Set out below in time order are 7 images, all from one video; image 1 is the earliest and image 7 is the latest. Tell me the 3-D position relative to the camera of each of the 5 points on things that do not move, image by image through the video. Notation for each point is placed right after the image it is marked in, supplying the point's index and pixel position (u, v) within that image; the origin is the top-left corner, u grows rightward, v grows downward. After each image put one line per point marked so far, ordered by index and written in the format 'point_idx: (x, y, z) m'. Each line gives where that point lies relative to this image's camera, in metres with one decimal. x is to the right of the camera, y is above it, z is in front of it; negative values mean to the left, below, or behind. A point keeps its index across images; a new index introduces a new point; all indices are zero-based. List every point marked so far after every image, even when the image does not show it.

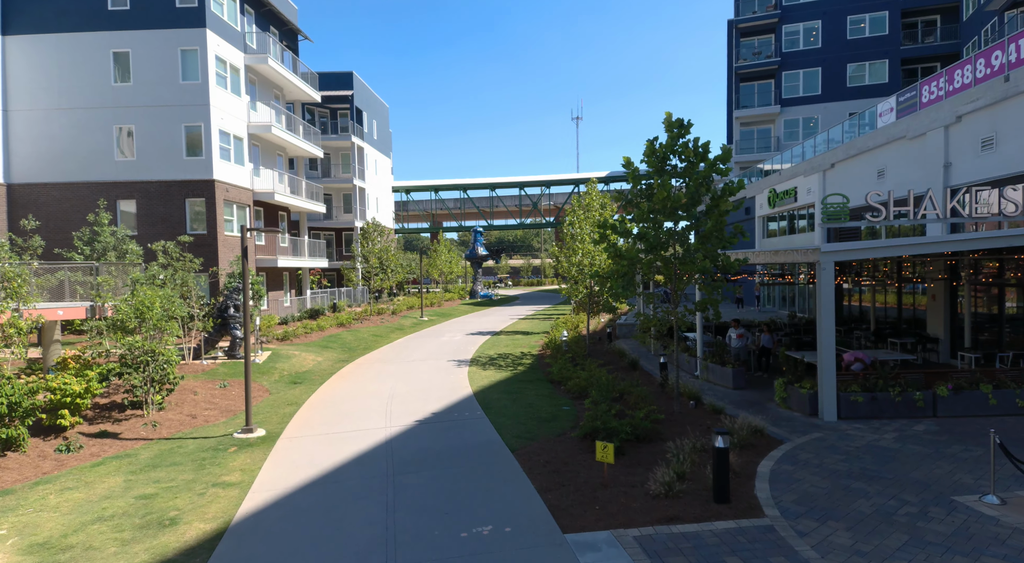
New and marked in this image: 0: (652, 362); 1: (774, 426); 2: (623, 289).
0: (+3.8, -2.2, +15.9) m
1: (+4.5, -2.5, +10.2) m
2: (+2.1, -0.1, +10.9) m
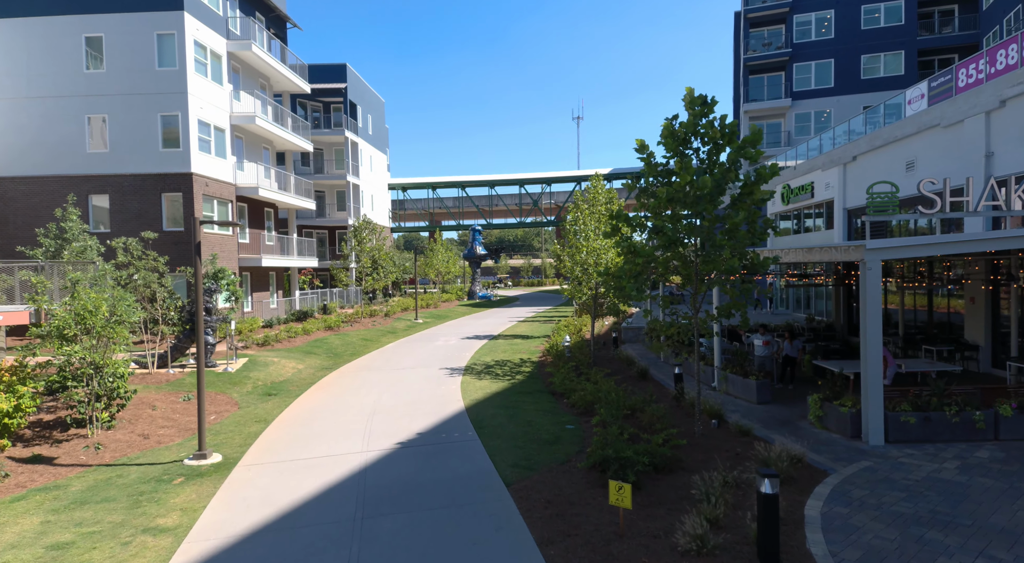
0: (+3.7, -2.2, +14.4) m
1: (+4.5, -2.5, +8.7) m
2: (+2.0, -0.1, +9.5) m
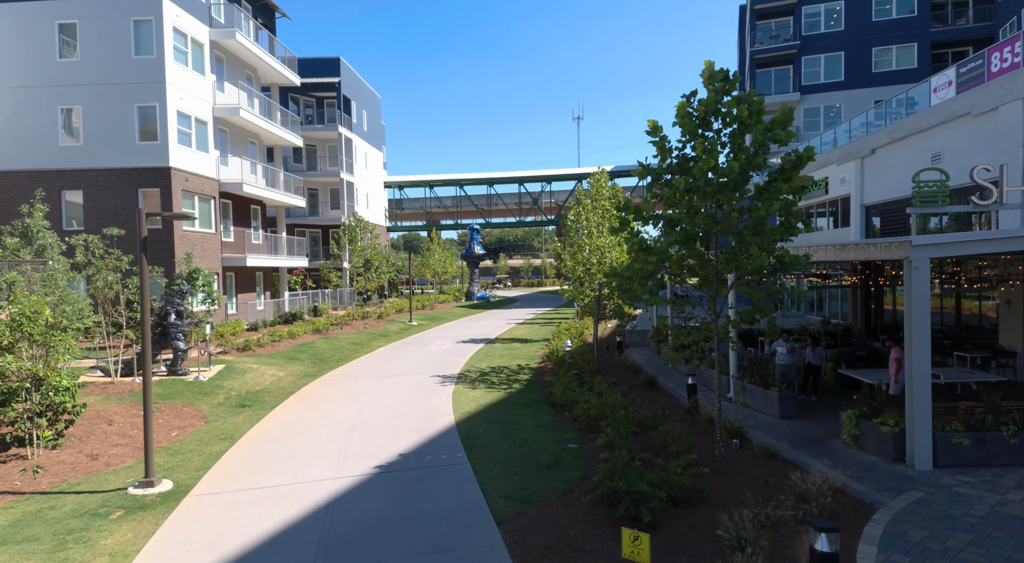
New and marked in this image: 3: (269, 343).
0: (+3.7, -2.3, +13.2) m
1: (+4.4, -2.6, +7.5) m
2: (+1.9, -0.2, +8.3) m
3: (-7.6, -1.9, +18.3) m
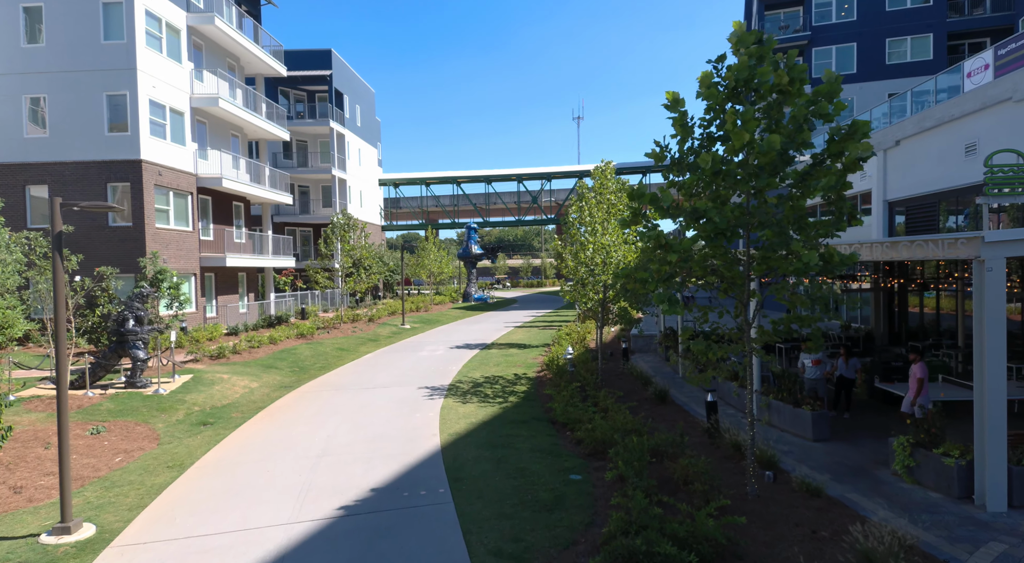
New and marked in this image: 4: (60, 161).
0: (+3.6, -2.3, +11.9) m
1: (+4.3, -2.6, +6.2) m
2: (+1.8, -0.2, +7.0) m
3: (-7.7, -2.0, +16.9) m
4: (-14.1, +3.8, +18.3) m
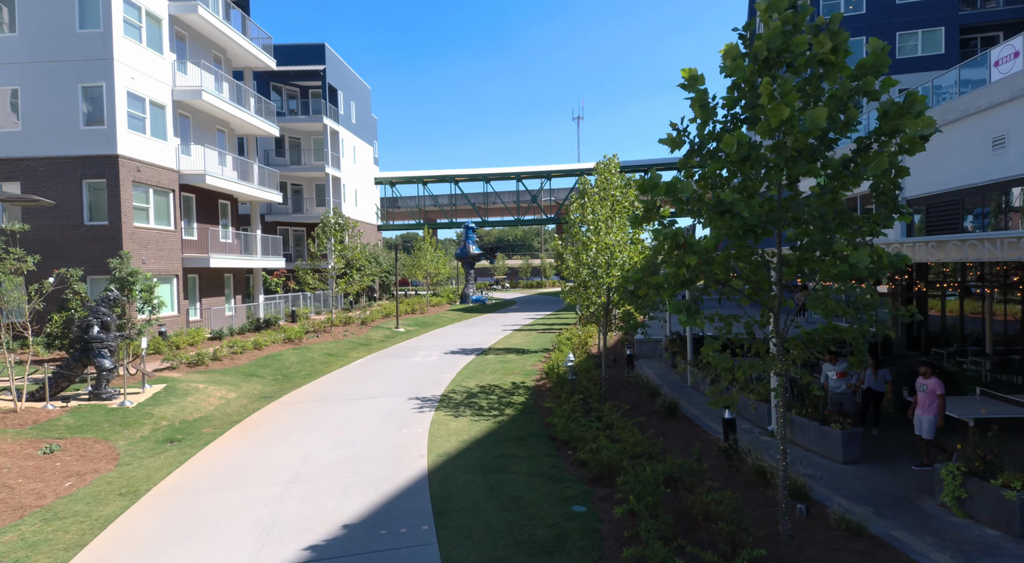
0: (+3.5, -2.4, +10.9) m
1: (+4.2, -2.7, +5.2) m
2: (+1.8, -0.3, +6.0) m
3: (-7.8, -2.0, +16.0) m
4: (-14.2, +3.7, +17.3) m
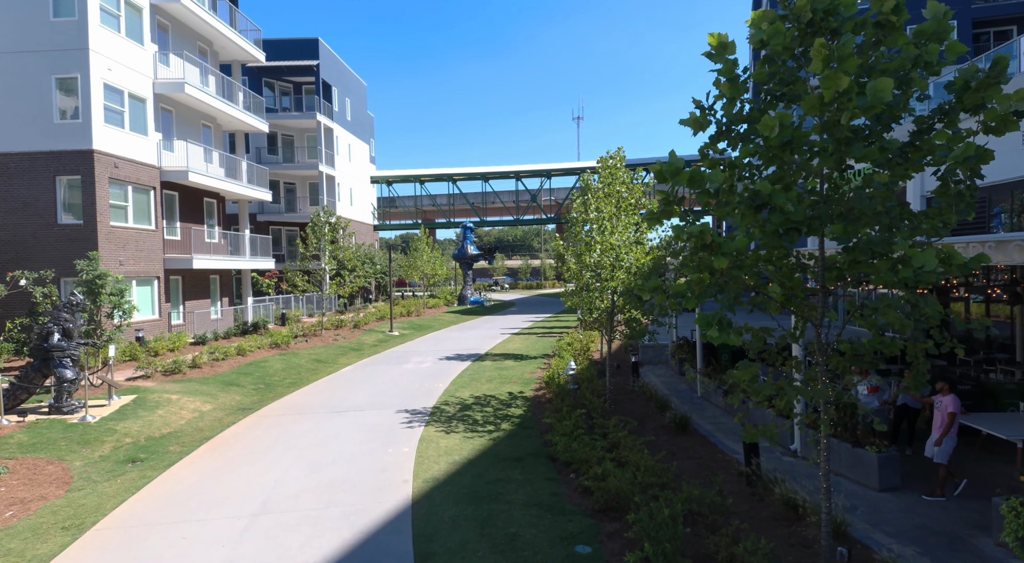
0: (+3.4, -2.4, +10.0) m
1: (+4.2, -2.7, +4.3) m
2: (+1.7, -0.3, +5.1) m
3: (-7.8, -2.1, +15.1) m
4: (-14.2, +3.6, +16.4) m
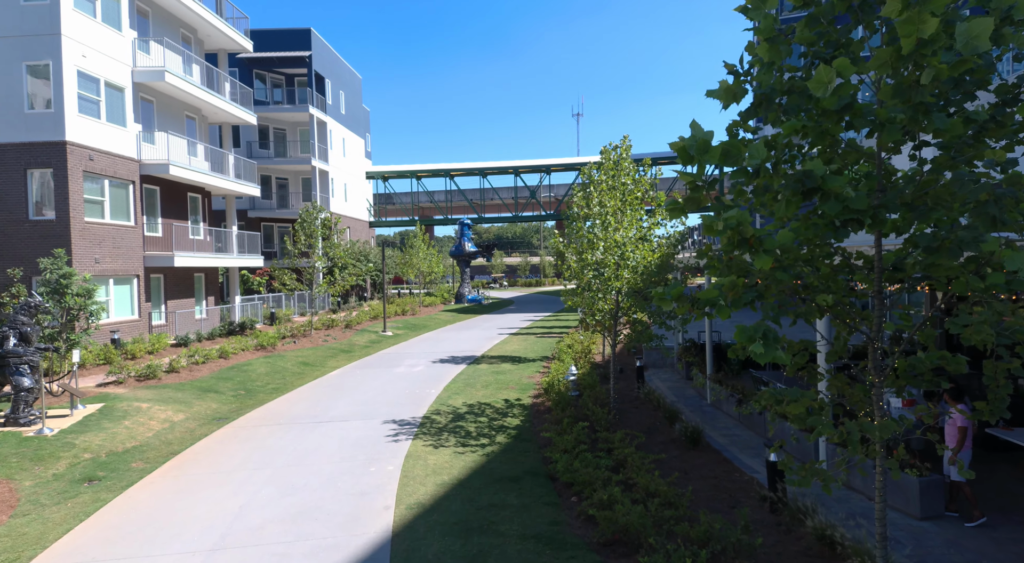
0: (+3.4, -2.4, +9.2) m
1: (+4.1, -2.8, +3.5) m
2: (+1.7, -0.4, +4.3) m
3: (-7.9, -2.1, +14.2) m
4: (-14.3, +3.7, +15.5) m
